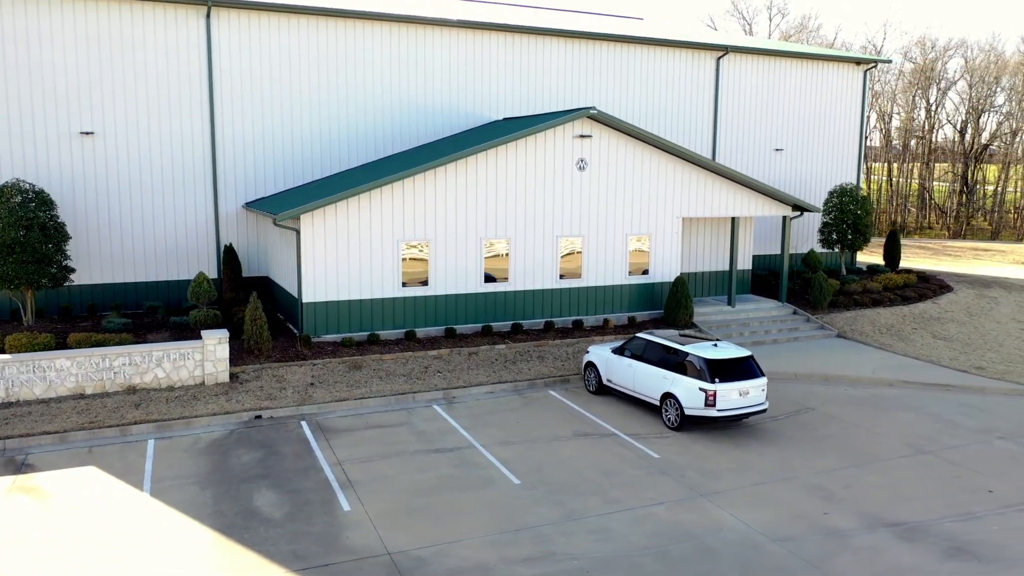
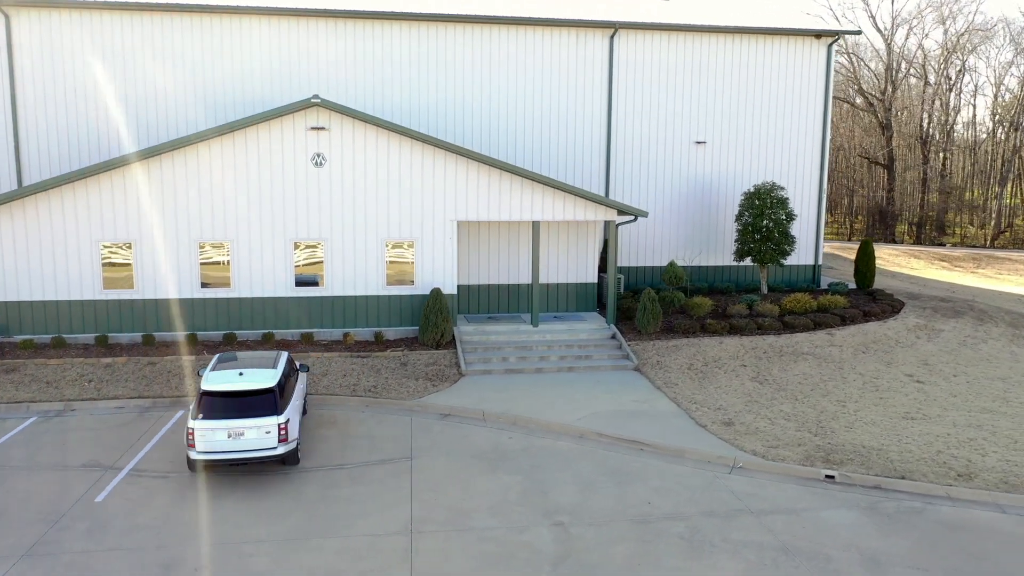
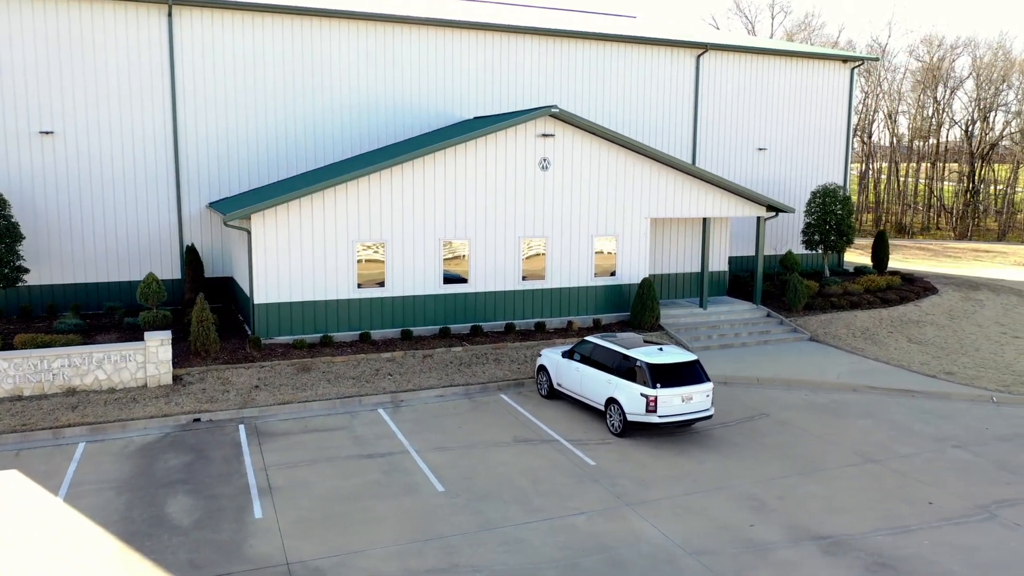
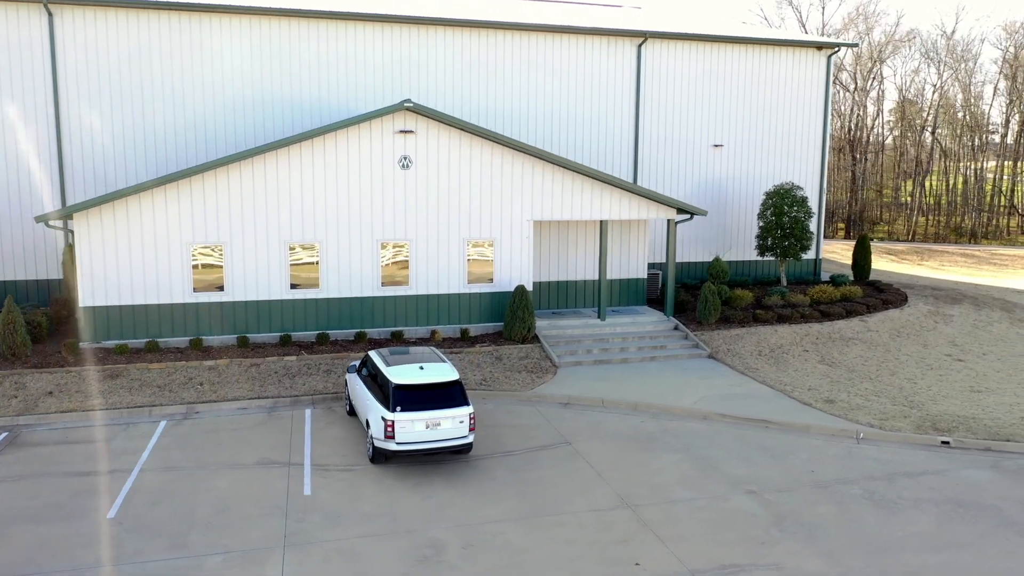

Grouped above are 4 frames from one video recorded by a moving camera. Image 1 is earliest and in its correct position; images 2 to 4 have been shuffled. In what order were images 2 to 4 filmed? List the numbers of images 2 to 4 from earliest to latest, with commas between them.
3, 4, 2
